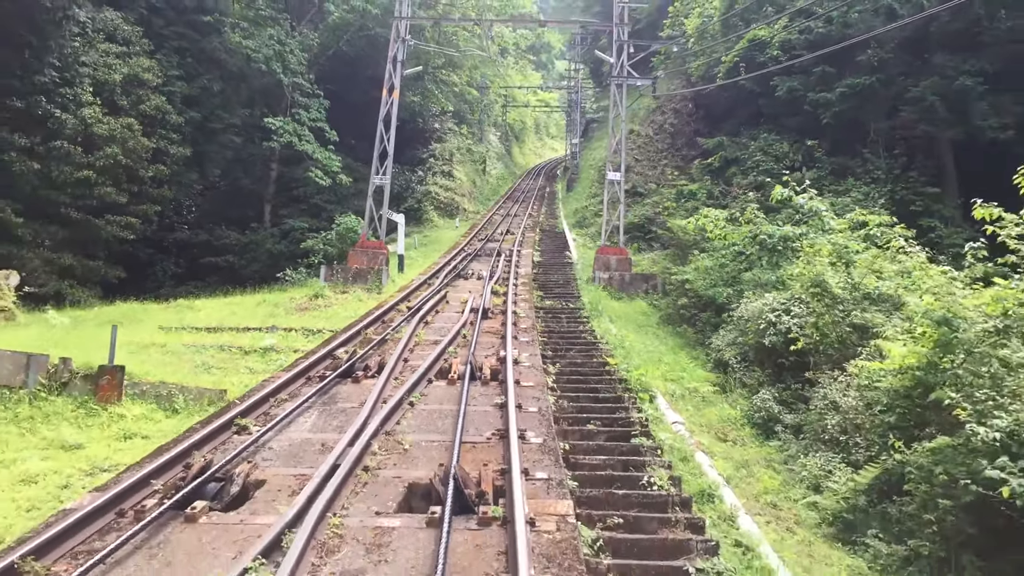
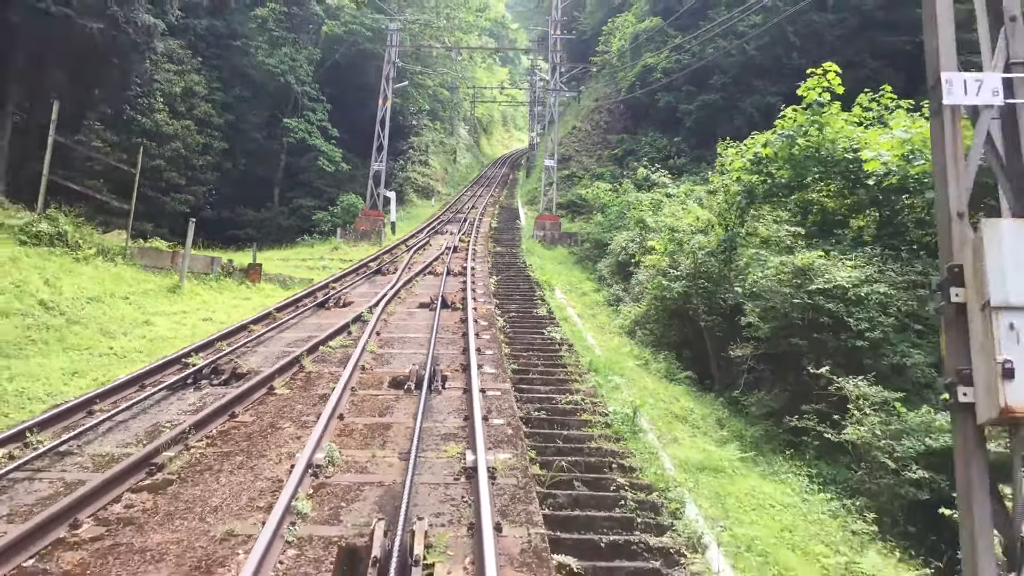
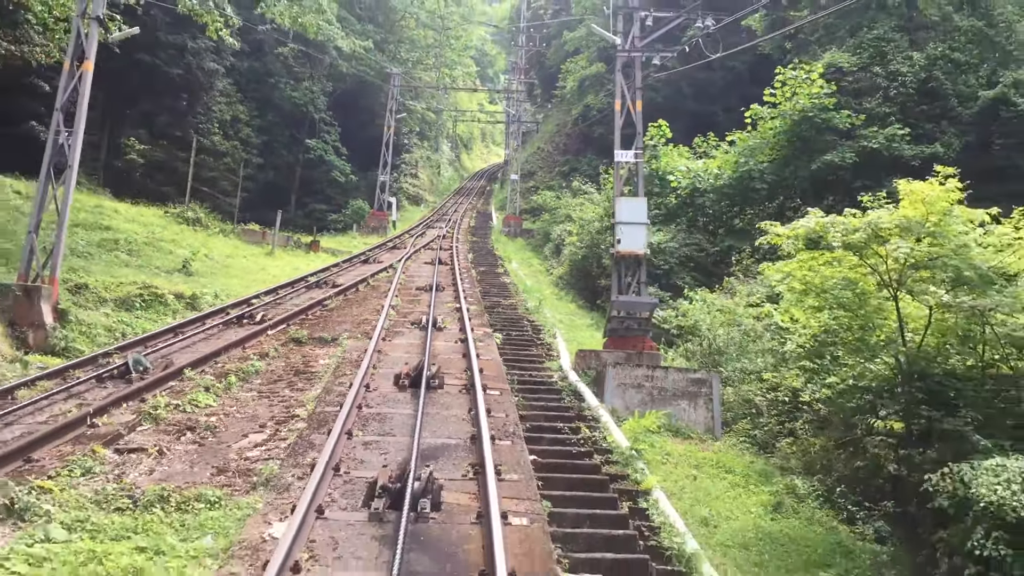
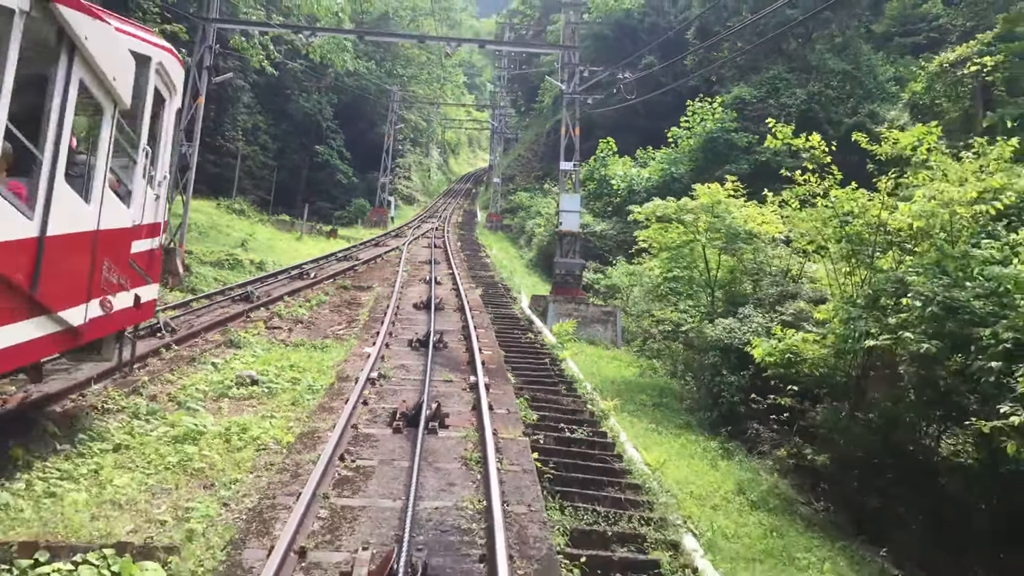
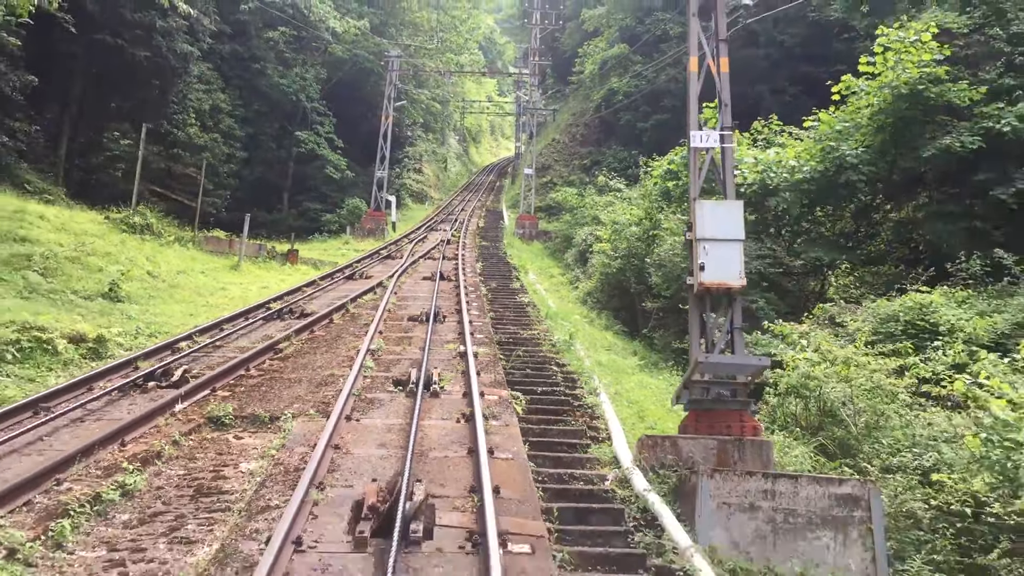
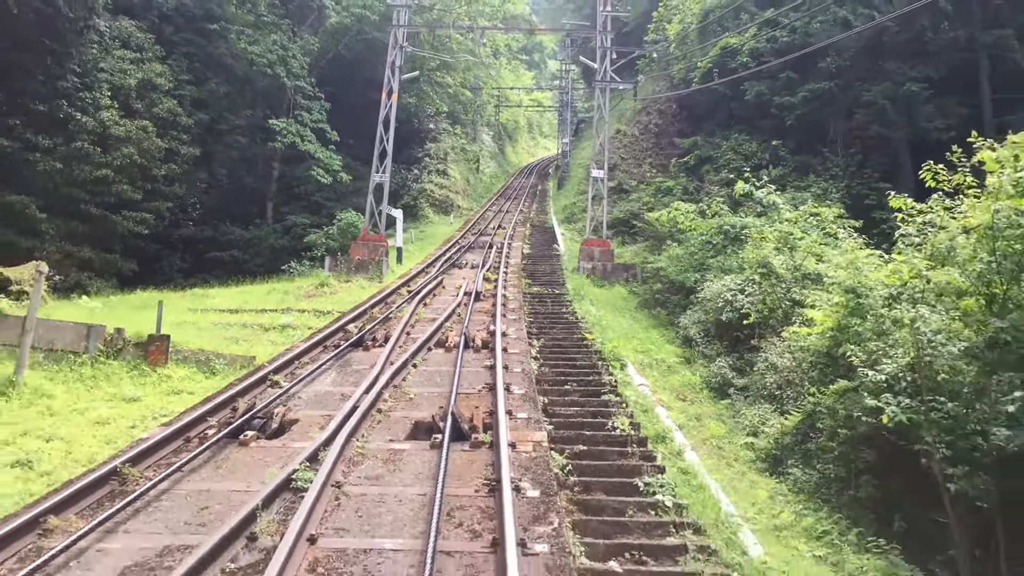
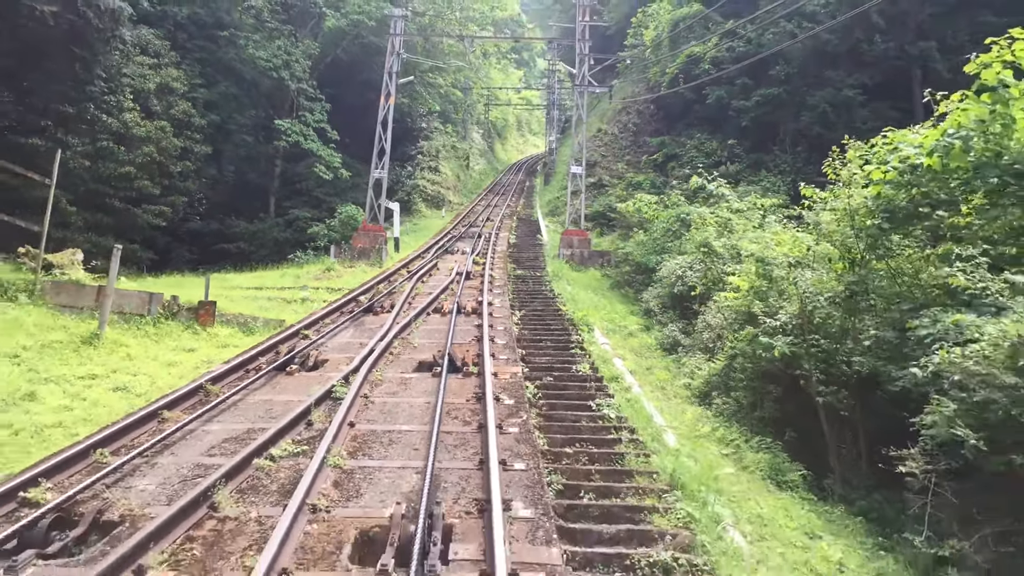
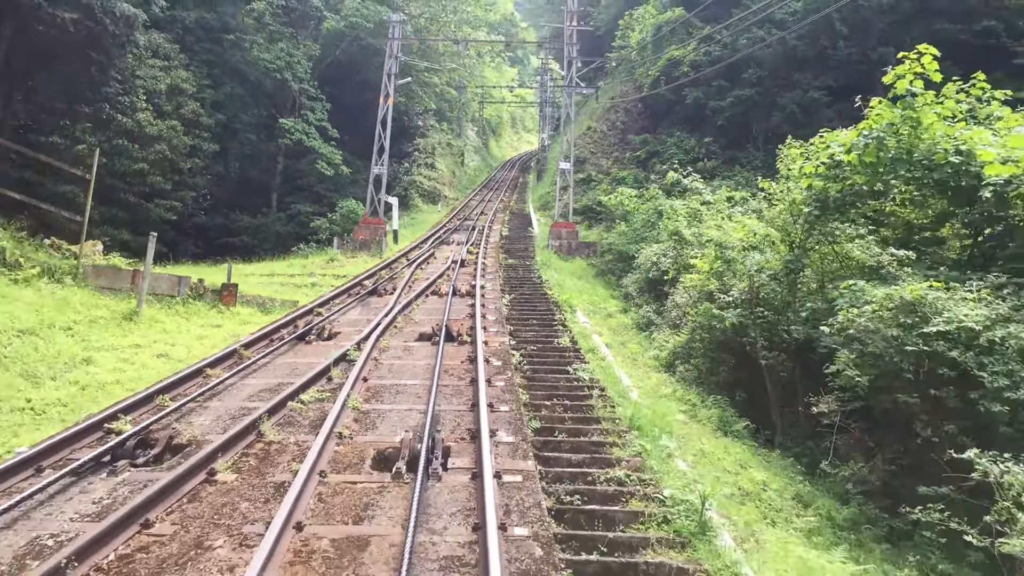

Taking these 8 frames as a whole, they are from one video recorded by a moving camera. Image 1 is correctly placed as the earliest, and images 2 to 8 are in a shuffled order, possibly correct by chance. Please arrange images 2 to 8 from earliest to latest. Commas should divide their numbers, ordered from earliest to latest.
6, 7, 8, 2, 5, 3, 4
